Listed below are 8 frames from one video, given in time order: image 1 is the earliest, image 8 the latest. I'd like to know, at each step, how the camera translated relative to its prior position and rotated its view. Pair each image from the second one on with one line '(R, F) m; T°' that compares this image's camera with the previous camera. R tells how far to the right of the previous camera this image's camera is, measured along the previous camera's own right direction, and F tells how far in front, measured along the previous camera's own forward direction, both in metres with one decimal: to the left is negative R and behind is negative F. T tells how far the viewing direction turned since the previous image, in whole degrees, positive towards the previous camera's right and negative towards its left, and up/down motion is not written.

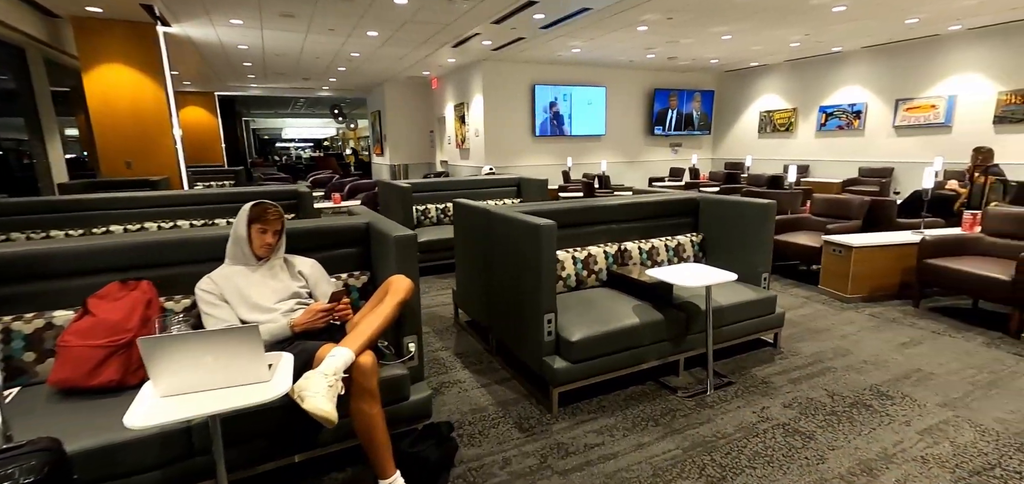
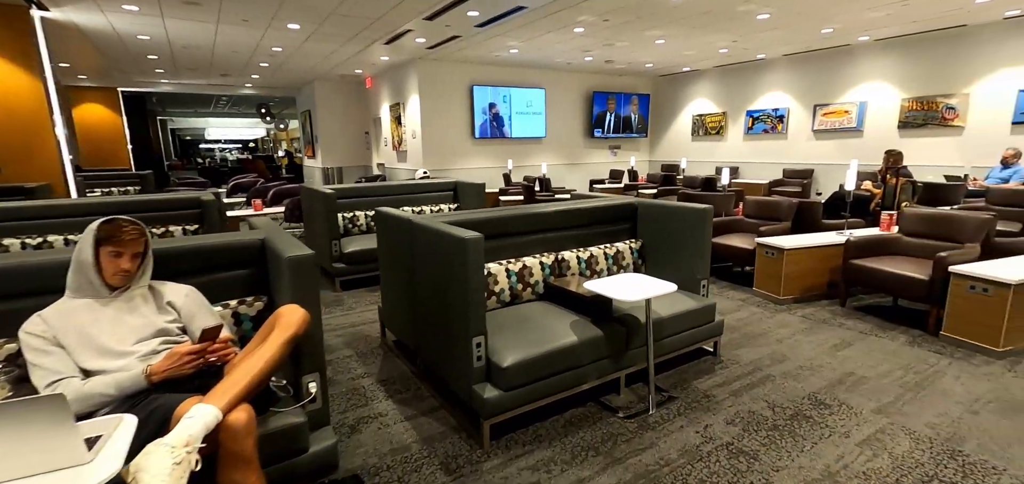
(+0.1, +0.2) m; +6°
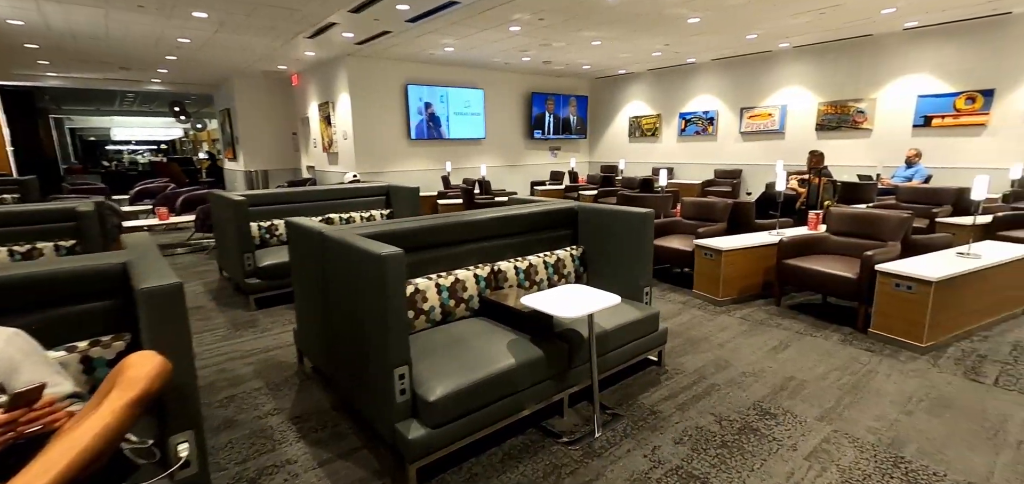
(+0.1, +0.2) m; +7°
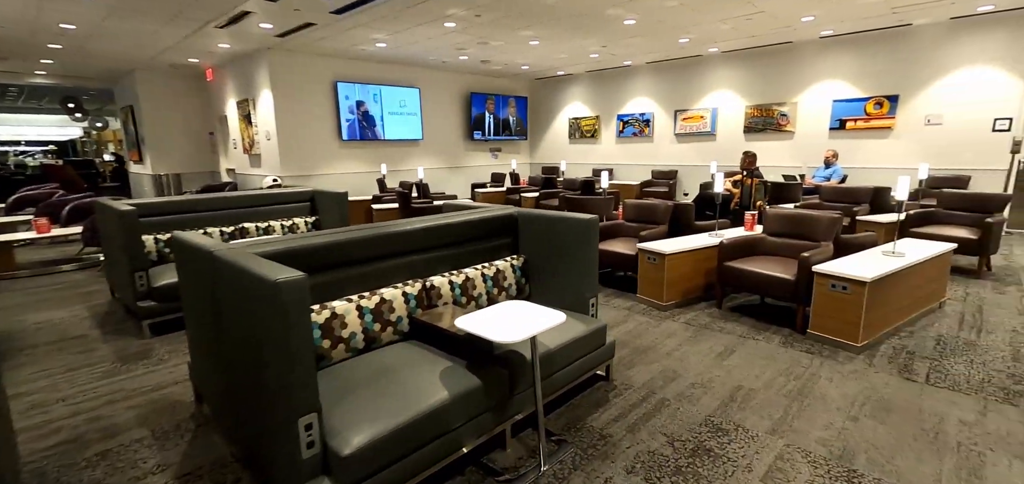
(+0.1, +0.2) m; +7°
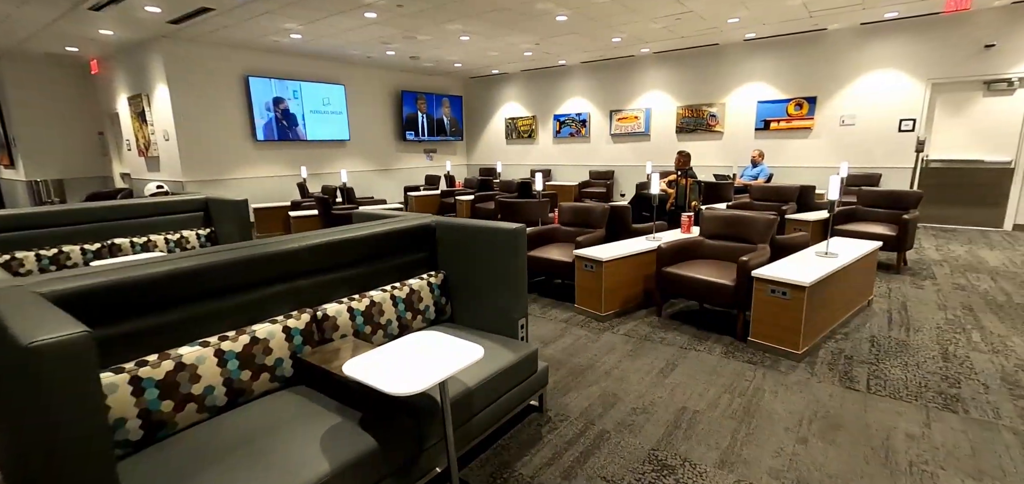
(+0.1, +0.4) m; +7°
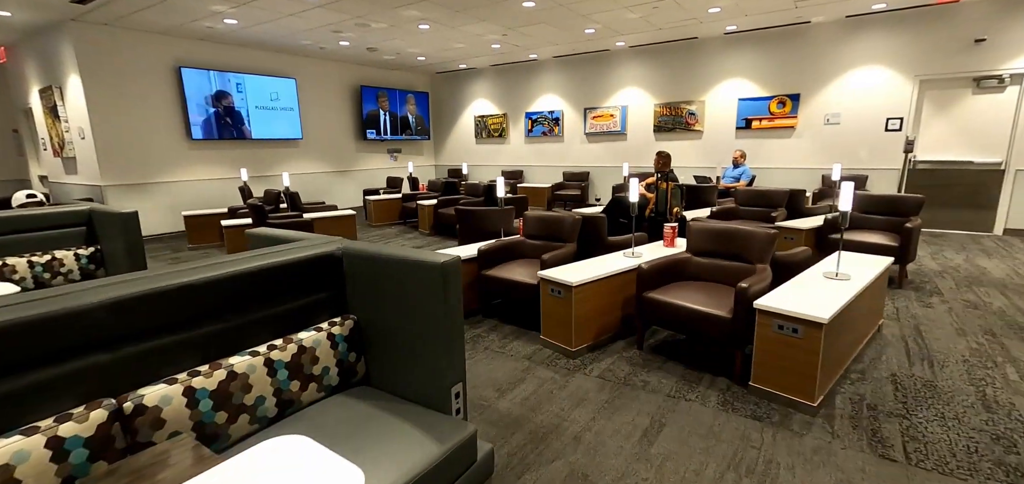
(+0.2, +0.6) m; +3°
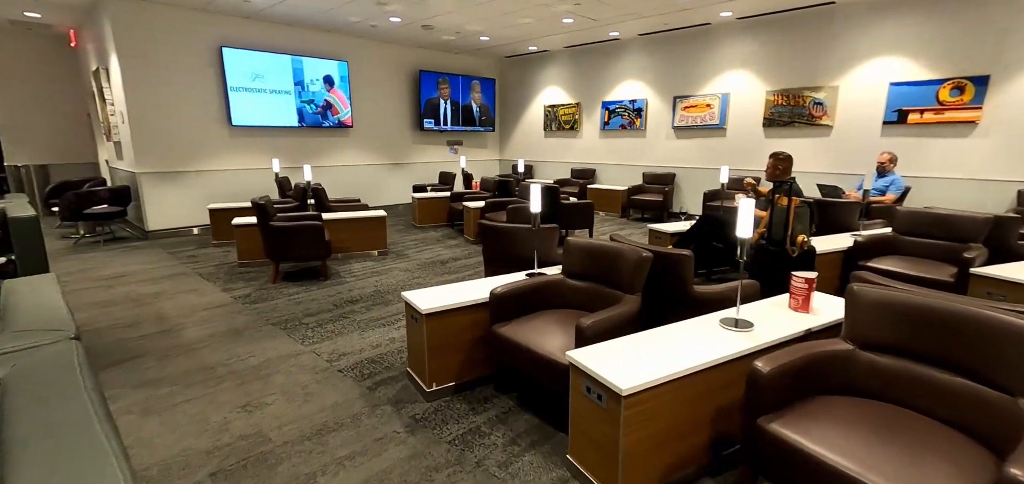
(+0.2, +1.3) m; -9°
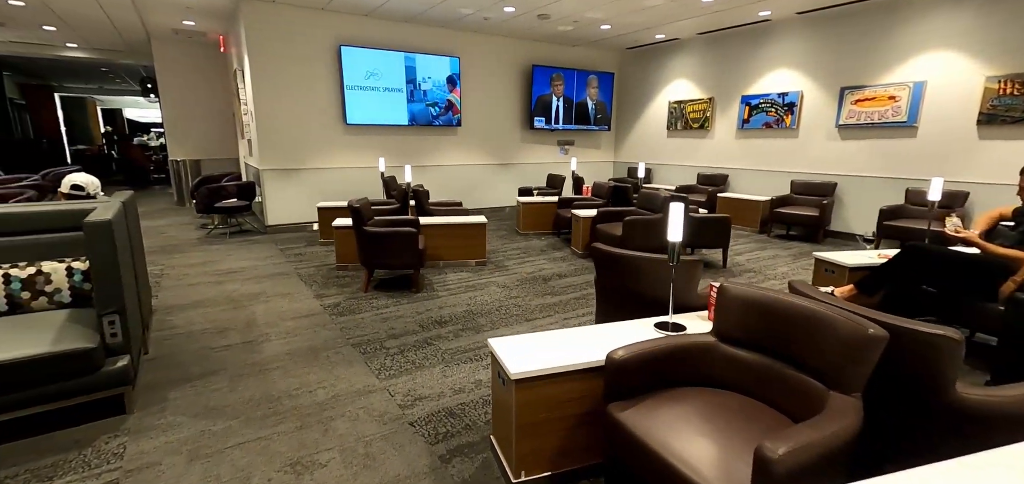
(-0.1, +0.7) m; -13°
